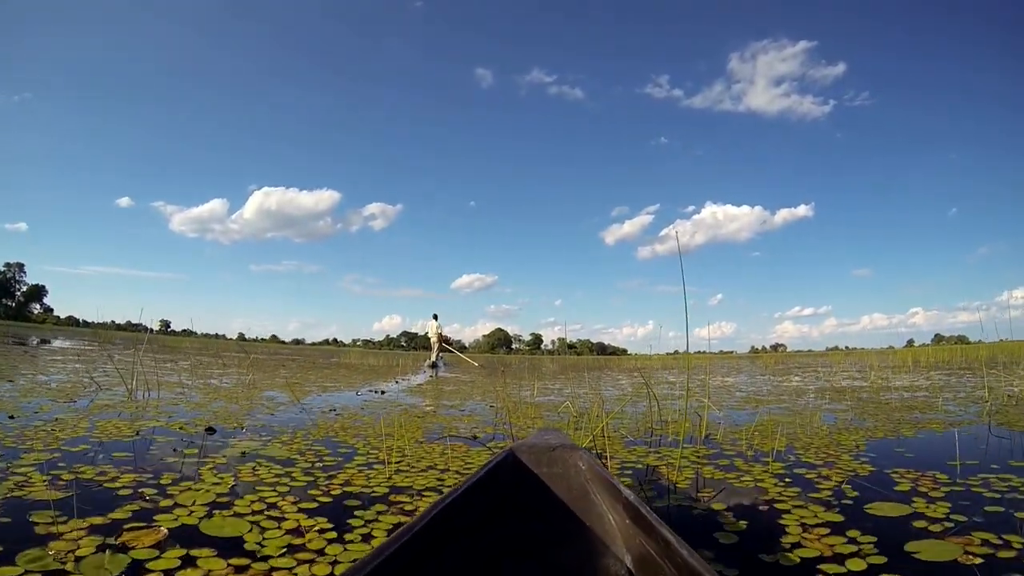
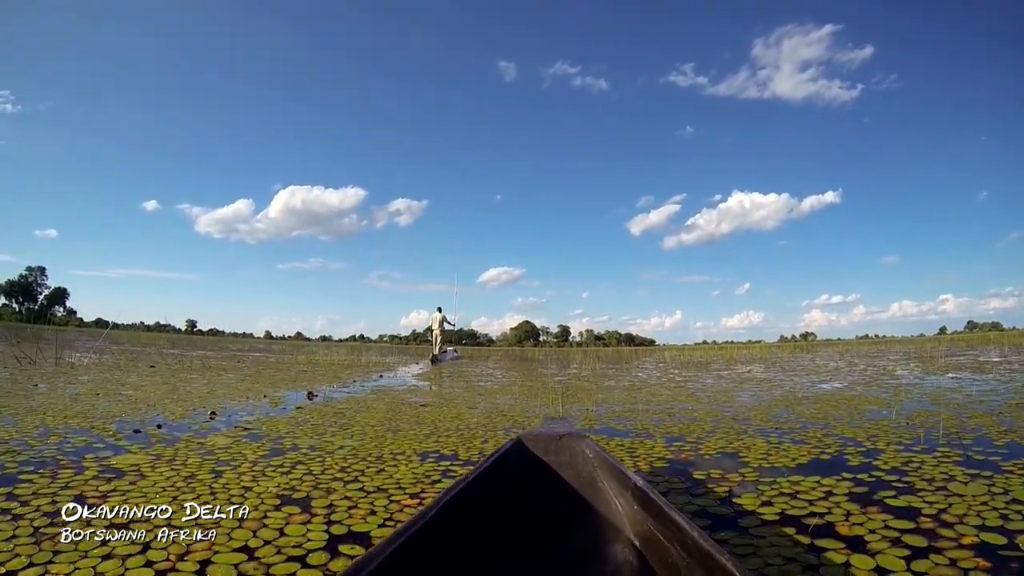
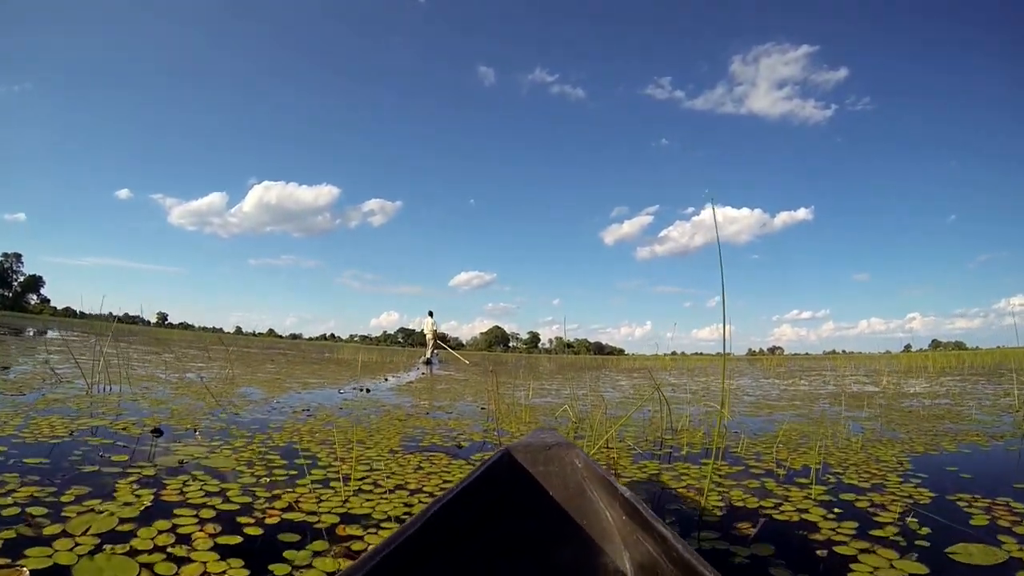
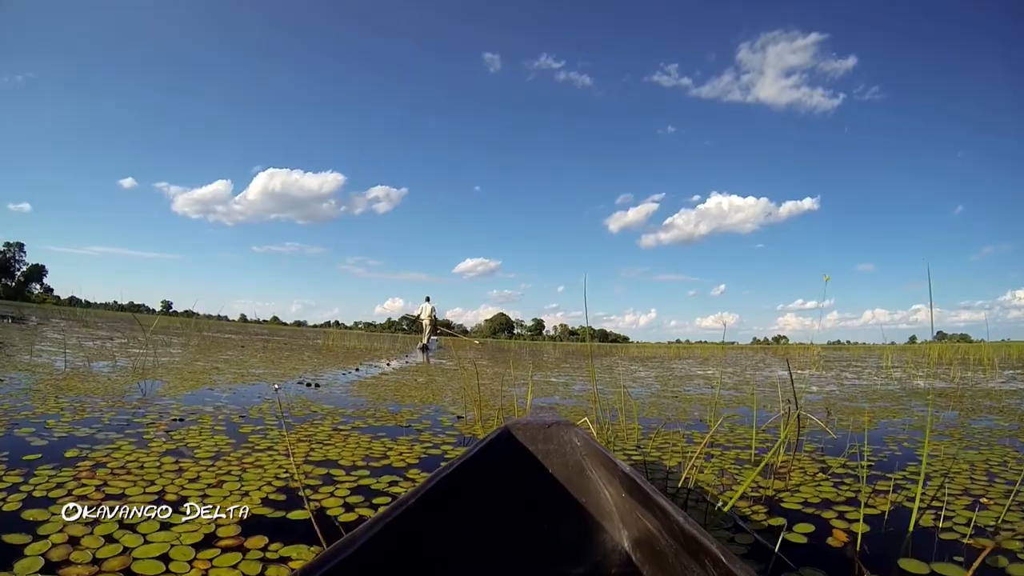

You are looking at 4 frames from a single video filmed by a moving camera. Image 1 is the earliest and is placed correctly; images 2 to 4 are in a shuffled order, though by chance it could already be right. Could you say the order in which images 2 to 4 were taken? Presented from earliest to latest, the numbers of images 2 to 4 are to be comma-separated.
3, 4, 2
